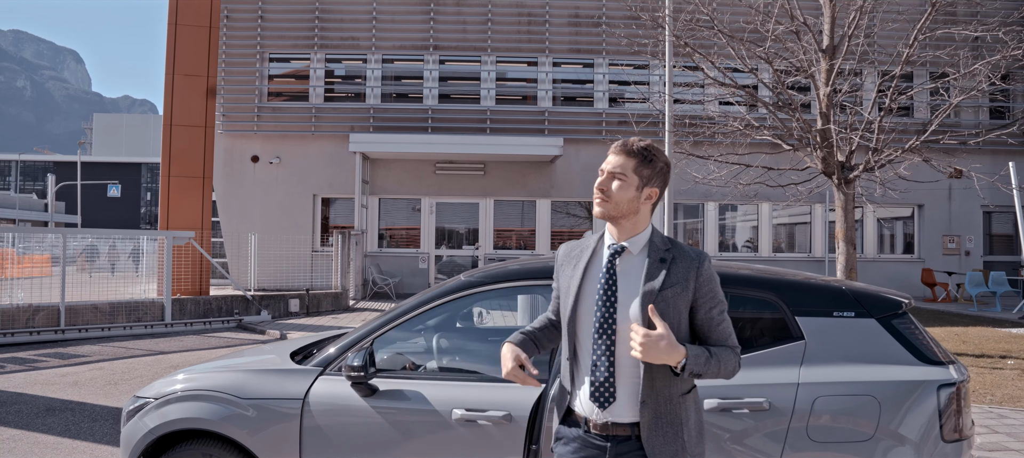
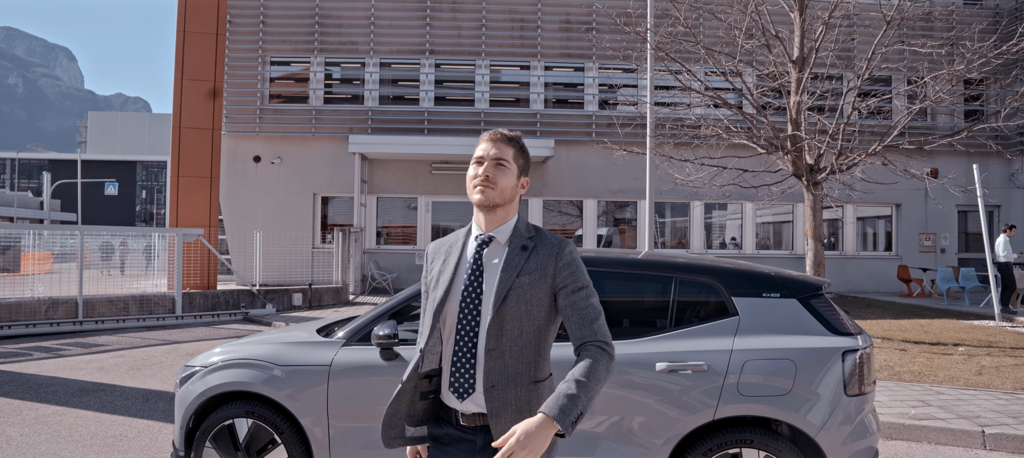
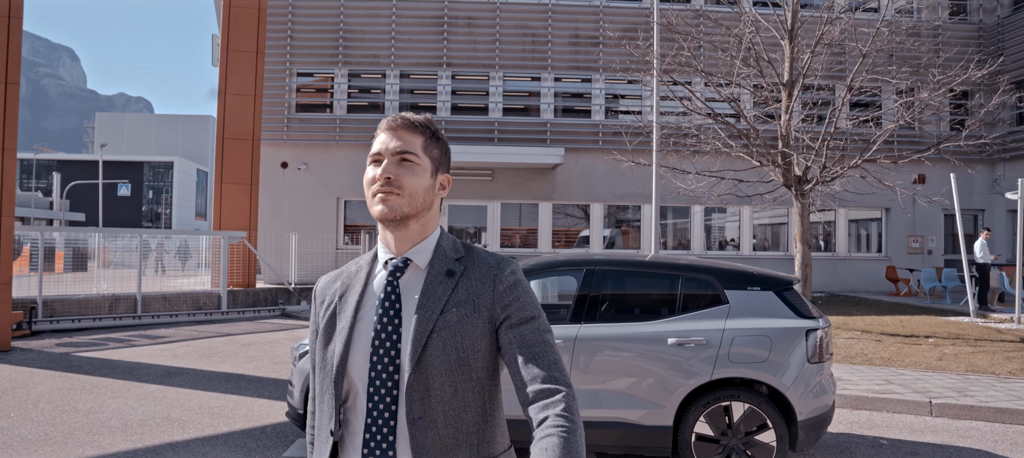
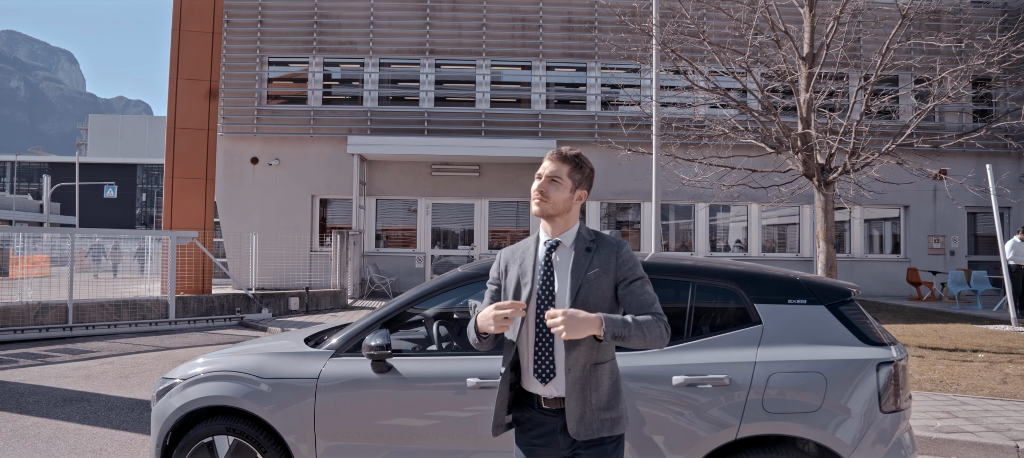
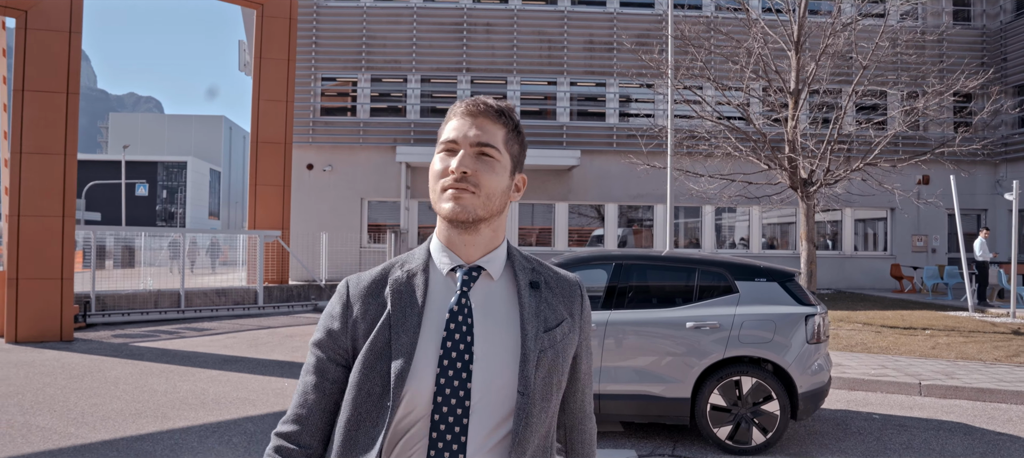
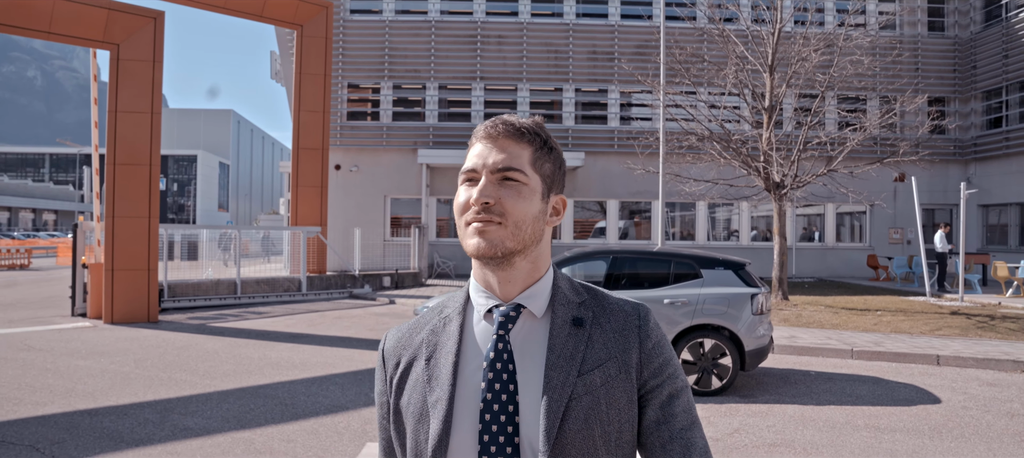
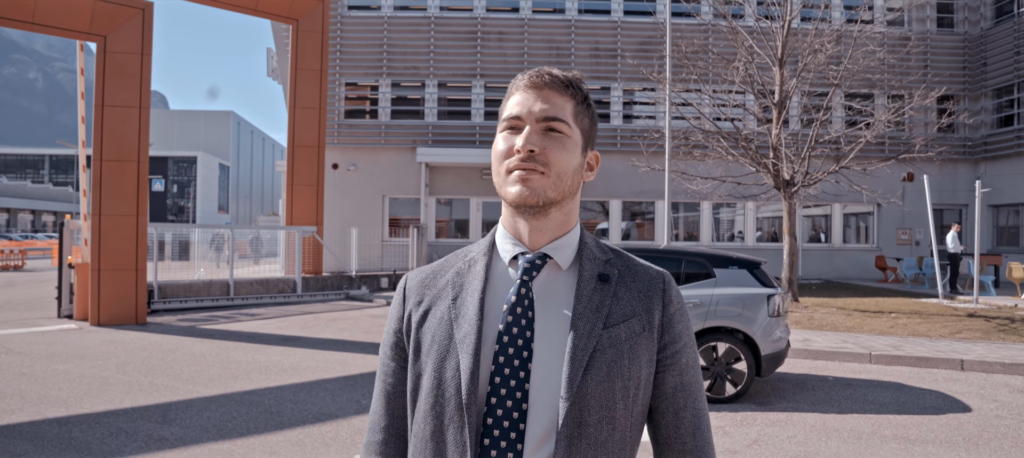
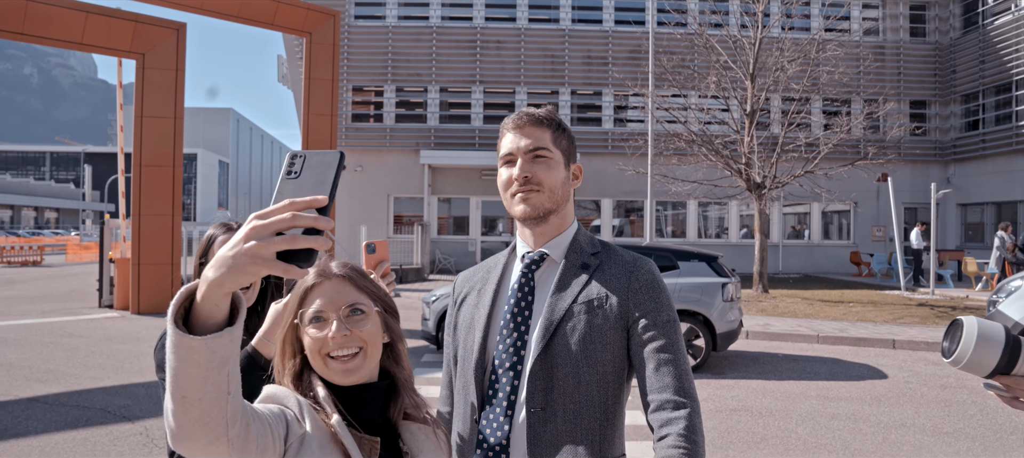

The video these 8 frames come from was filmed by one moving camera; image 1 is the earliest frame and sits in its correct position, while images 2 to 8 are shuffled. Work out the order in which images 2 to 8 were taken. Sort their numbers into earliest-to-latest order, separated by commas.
4, 2, 3, 5, 7, 6, 8
